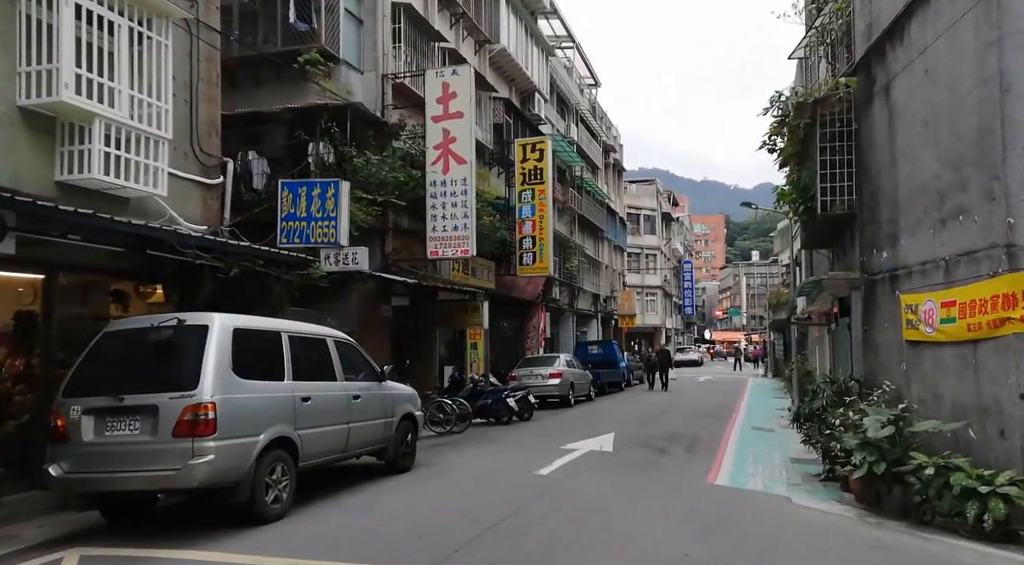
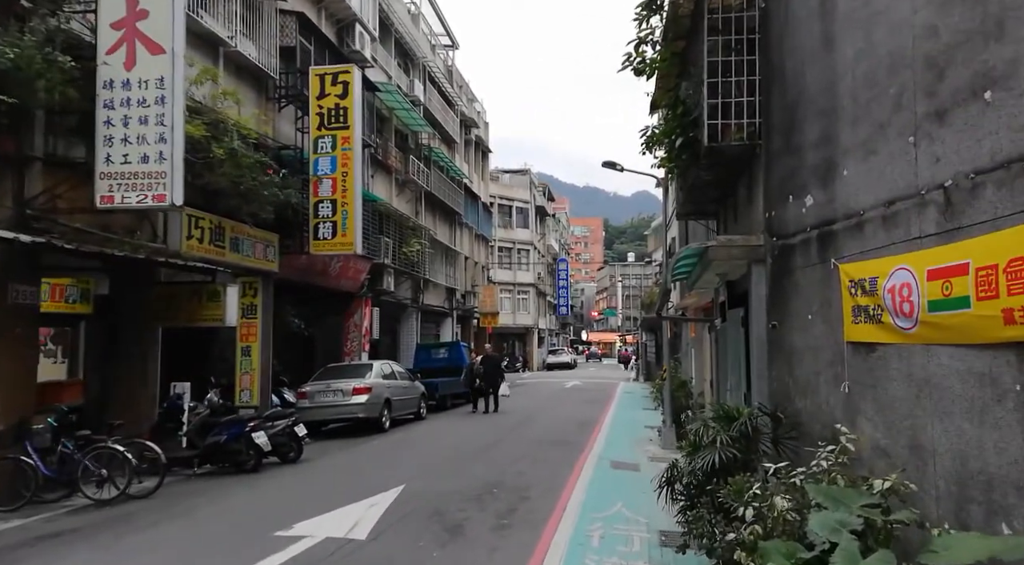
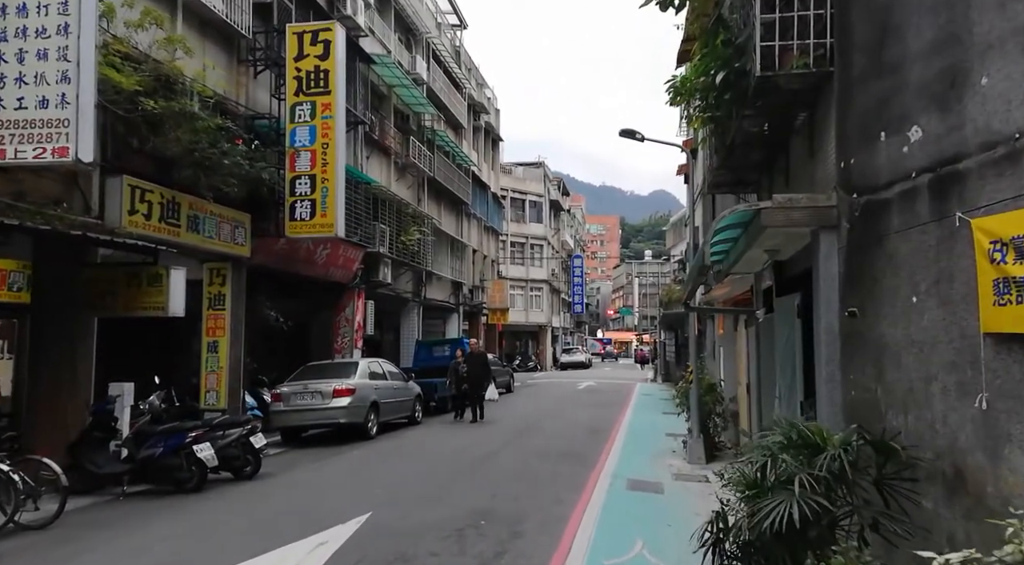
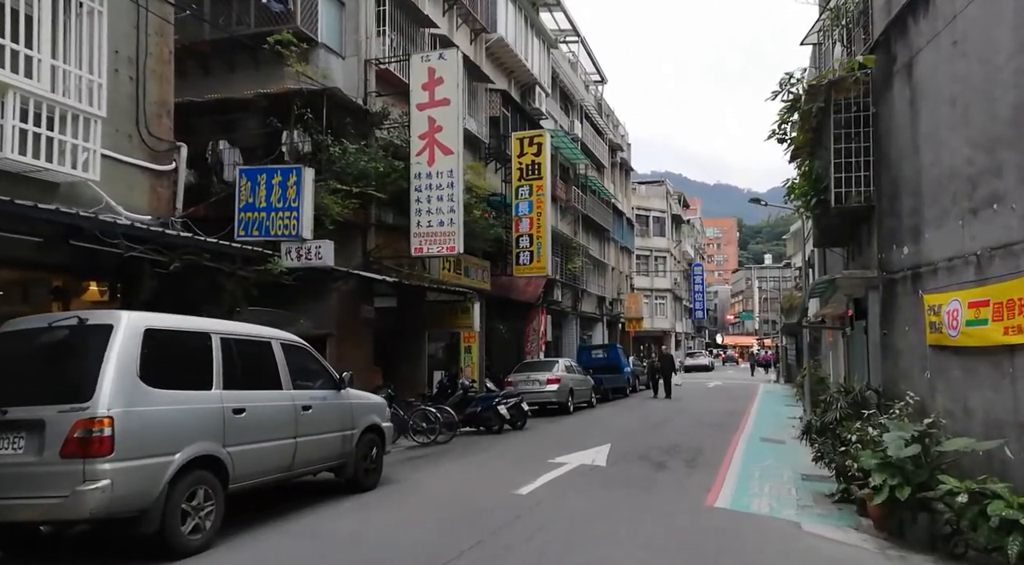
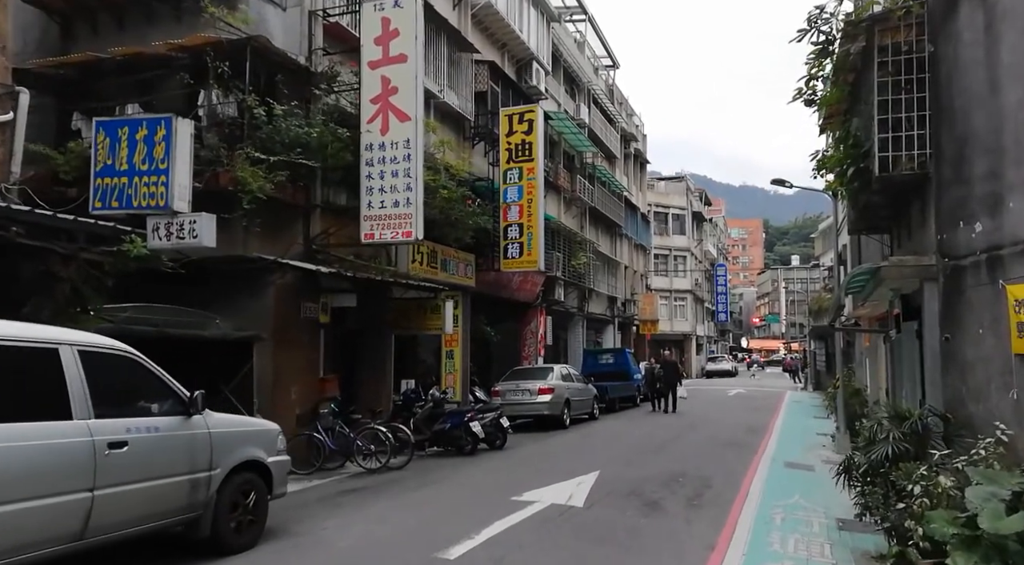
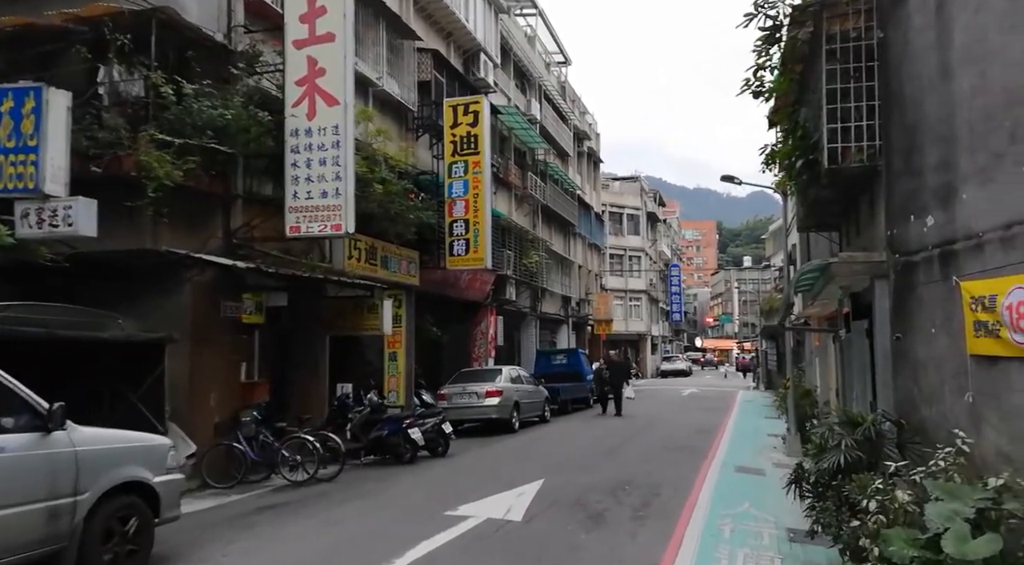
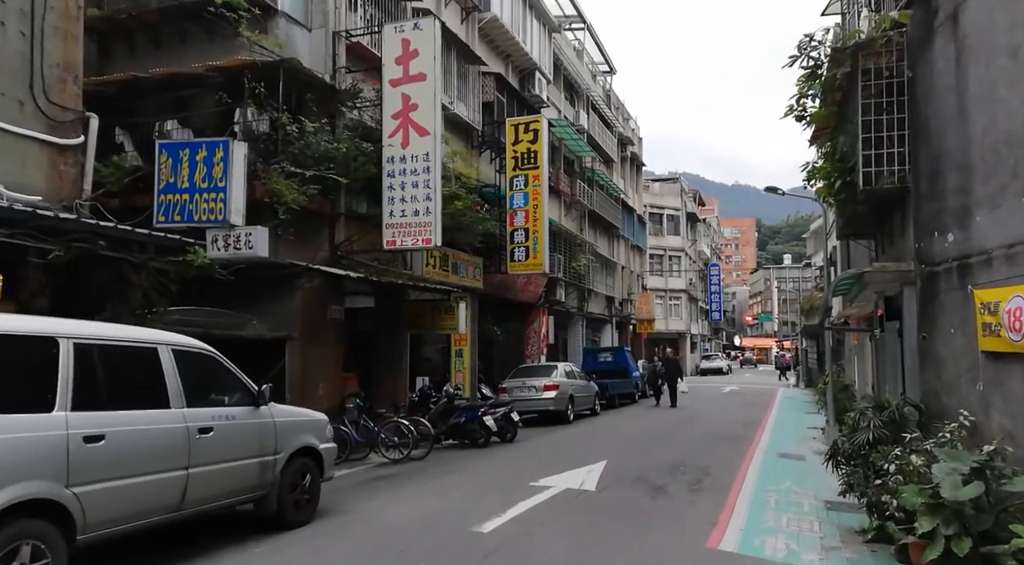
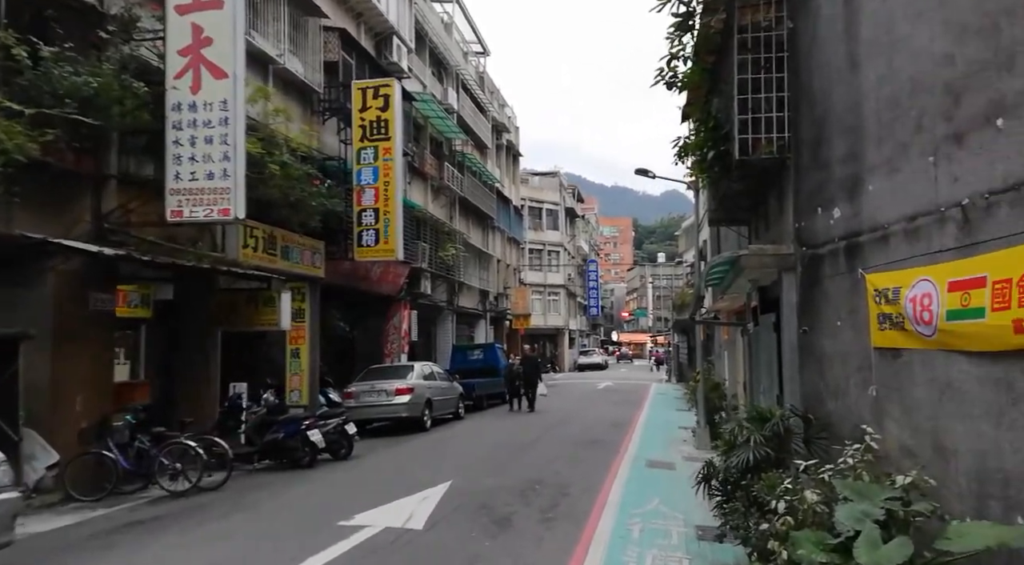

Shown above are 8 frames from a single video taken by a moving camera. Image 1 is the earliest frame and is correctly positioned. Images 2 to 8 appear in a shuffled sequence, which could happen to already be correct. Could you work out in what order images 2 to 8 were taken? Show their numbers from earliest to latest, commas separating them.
4, 7, 5, 6, 8, 2, 3
